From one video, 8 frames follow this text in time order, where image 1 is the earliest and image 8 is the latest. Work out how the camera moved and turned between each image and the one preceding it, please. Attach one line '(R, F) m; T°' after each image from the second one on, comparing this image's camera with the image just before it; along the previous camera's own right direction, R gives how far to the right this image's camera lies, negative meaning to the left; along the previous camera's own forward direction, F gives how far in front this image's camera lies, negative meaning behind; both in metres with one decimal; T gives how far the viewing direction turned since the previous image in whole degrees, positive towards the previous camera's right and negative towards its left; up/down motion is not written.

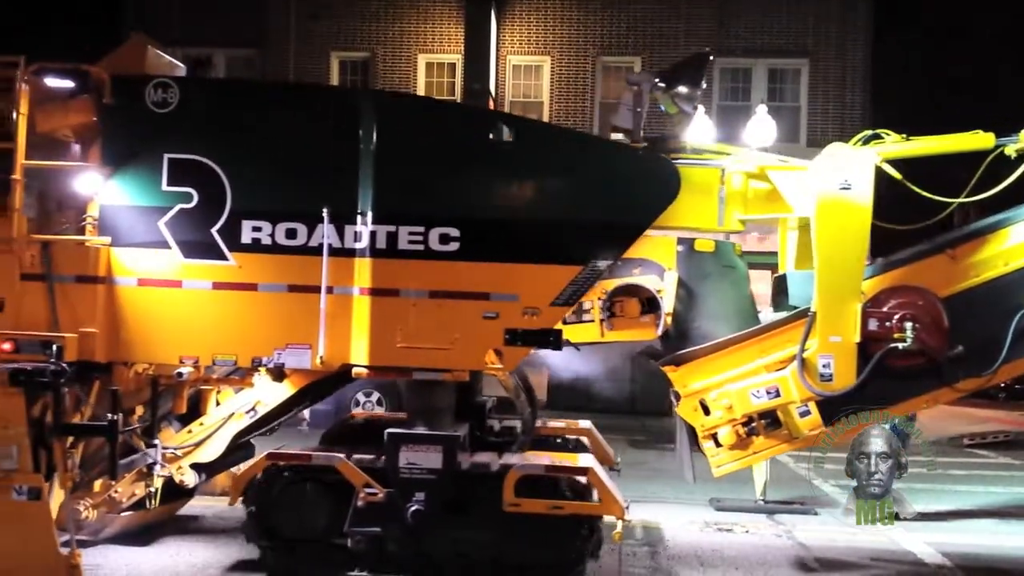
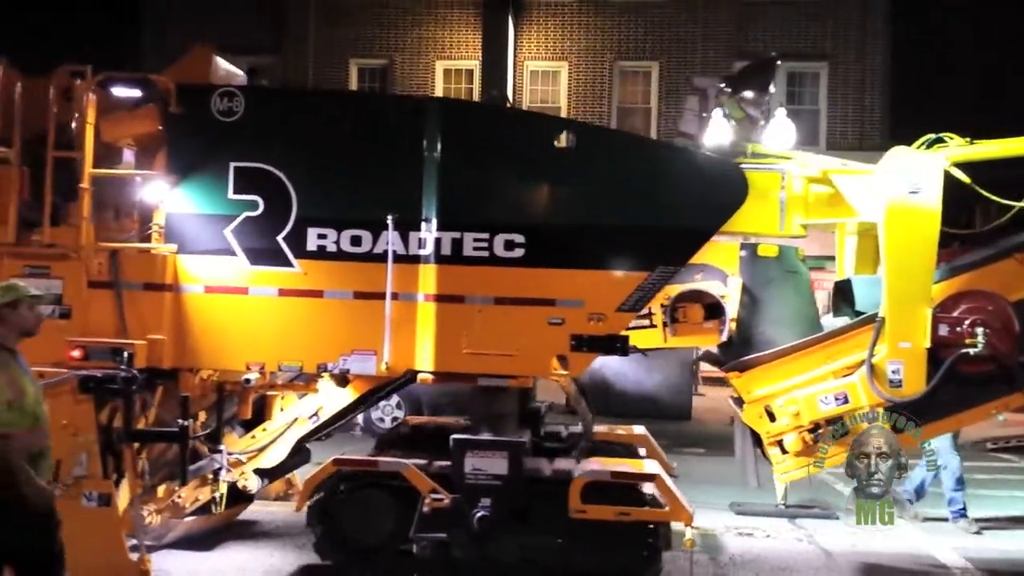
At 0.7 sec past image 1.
(-0.3, 0.0) m; -1°
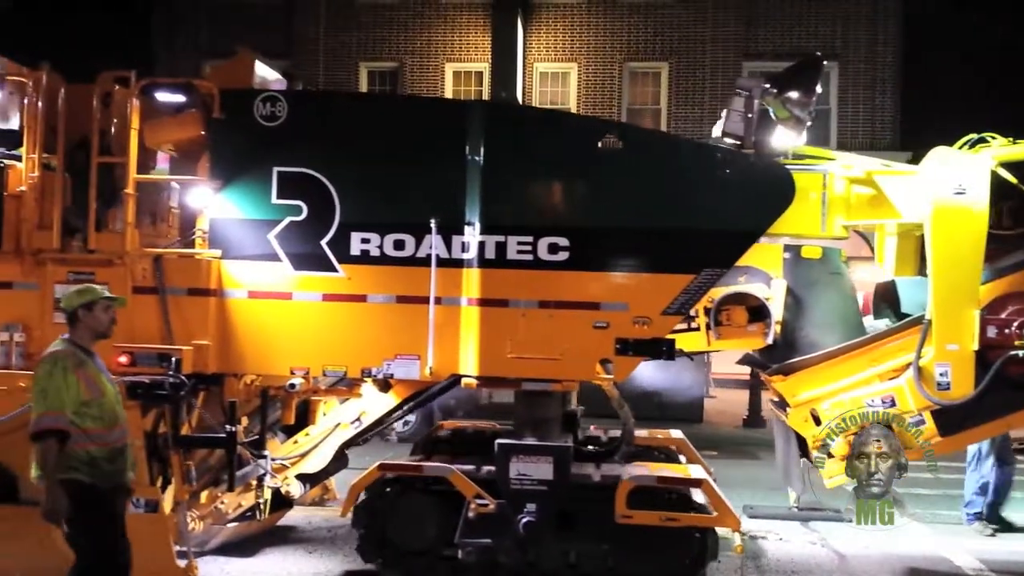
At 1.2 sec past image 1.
(-0.2, 0.0) m; -1°
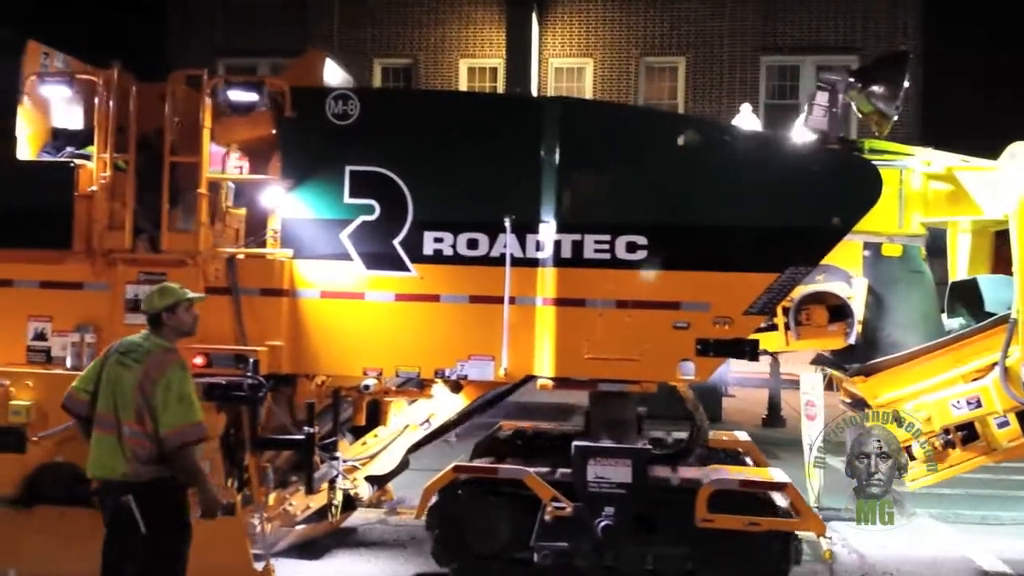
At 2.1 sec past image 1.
(-0.3, +0.1) m; -1°
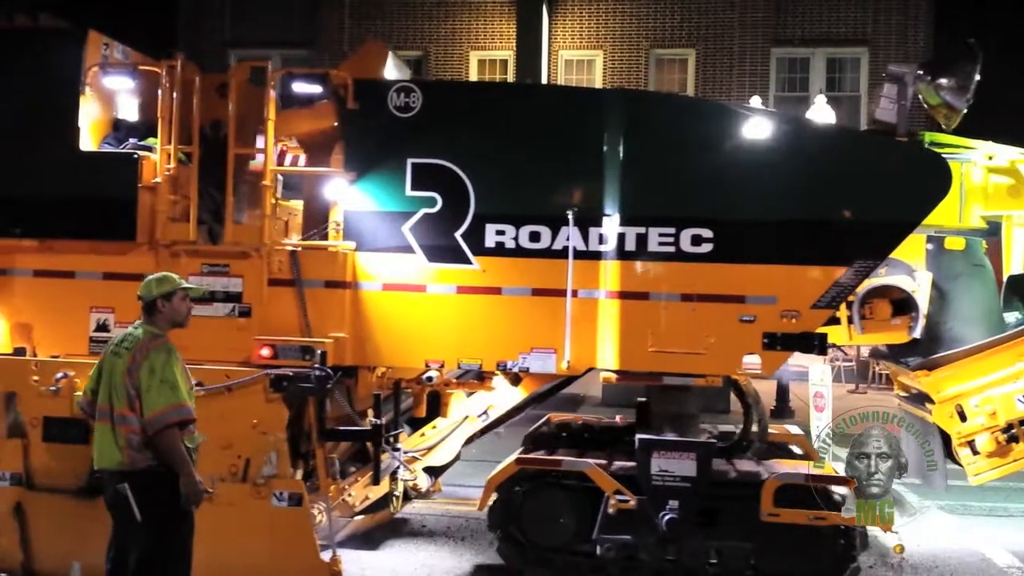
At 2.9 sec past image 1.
(-0.3, 0.0) m; -1°
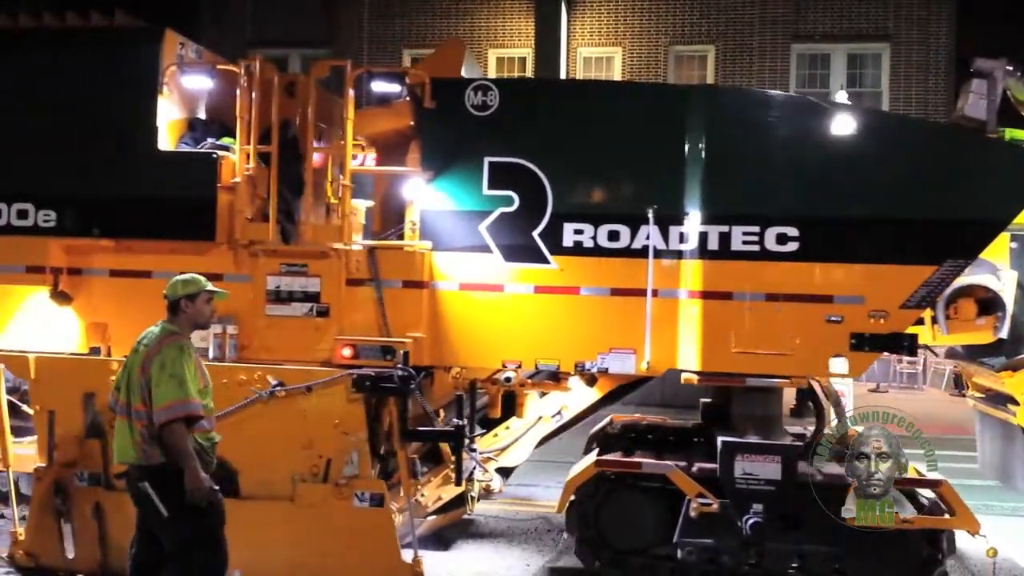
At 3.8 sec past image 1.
(-0.4, 0.0) m; -1°
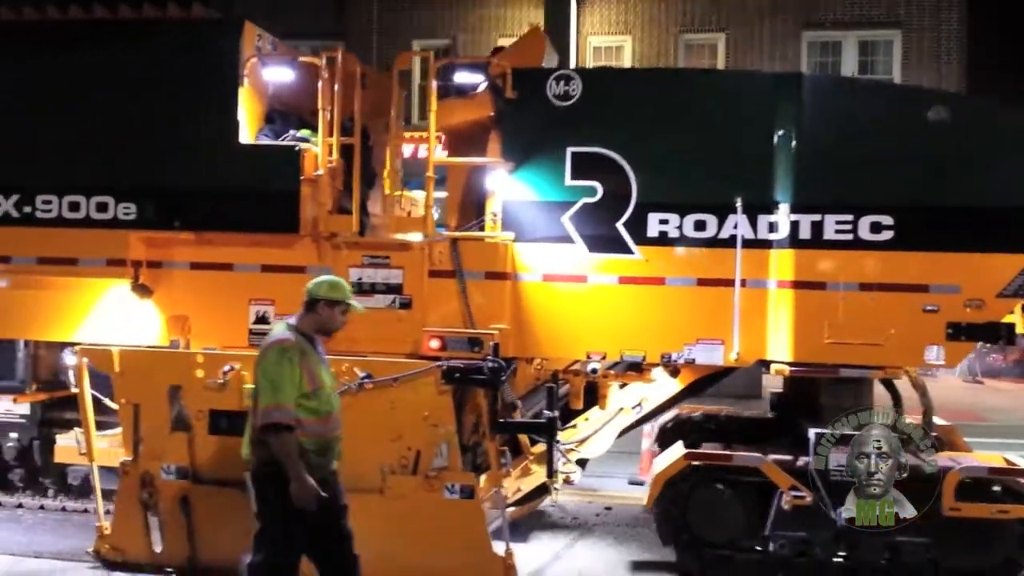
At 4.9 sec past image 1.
(-0.4, 0.0) m; -1°
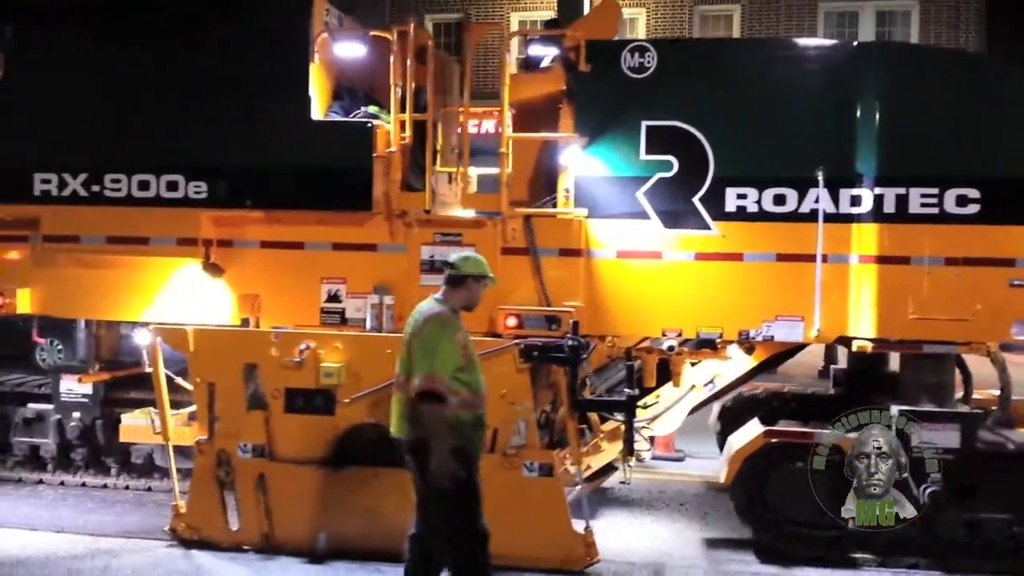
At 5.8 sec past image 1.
(-0.4, 0.0) m; -1°
